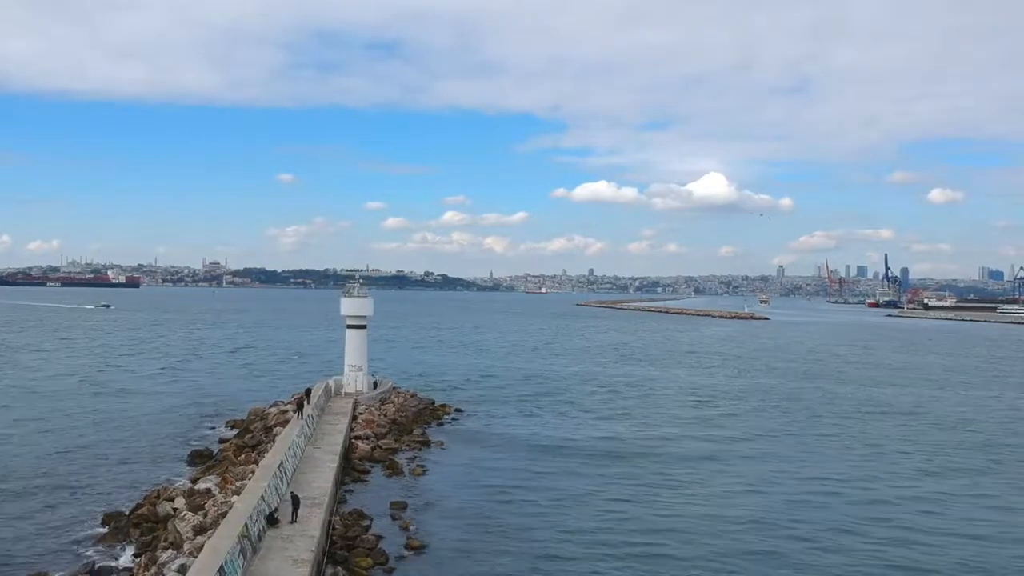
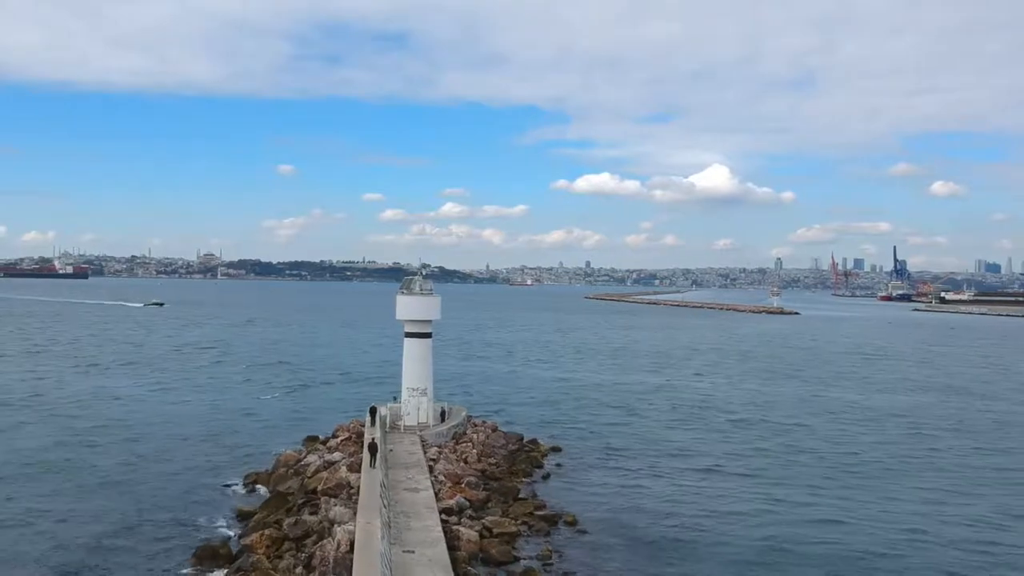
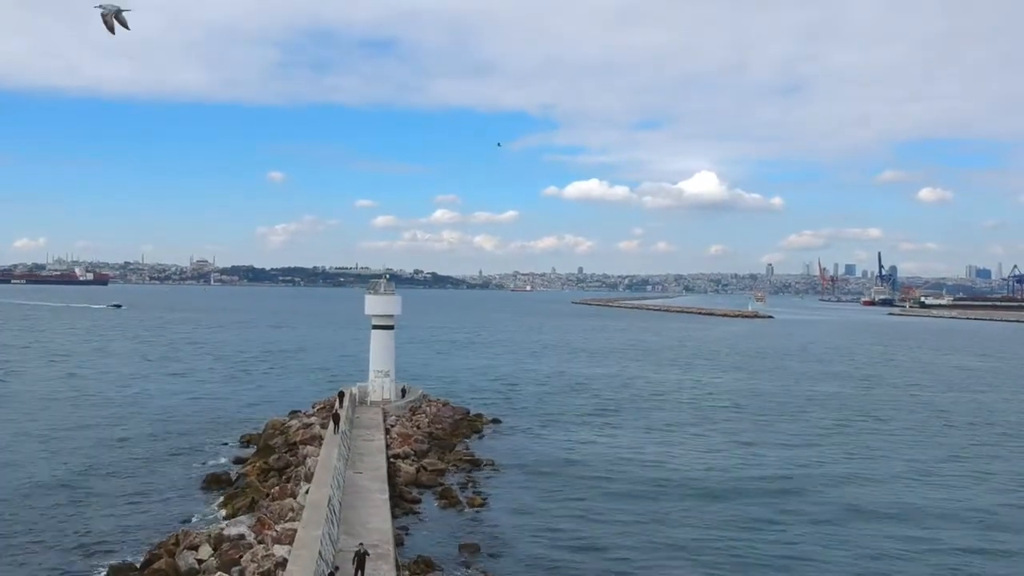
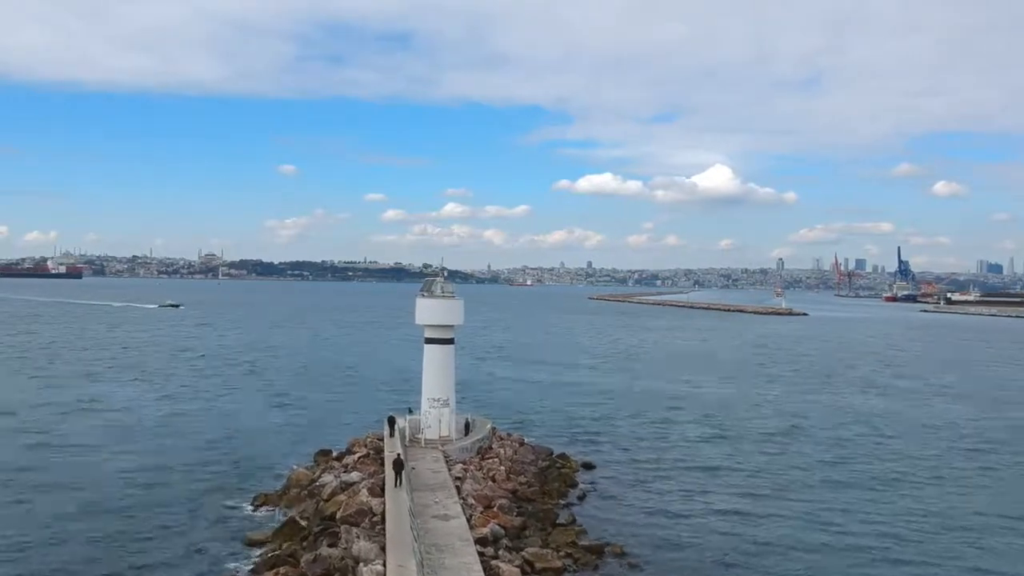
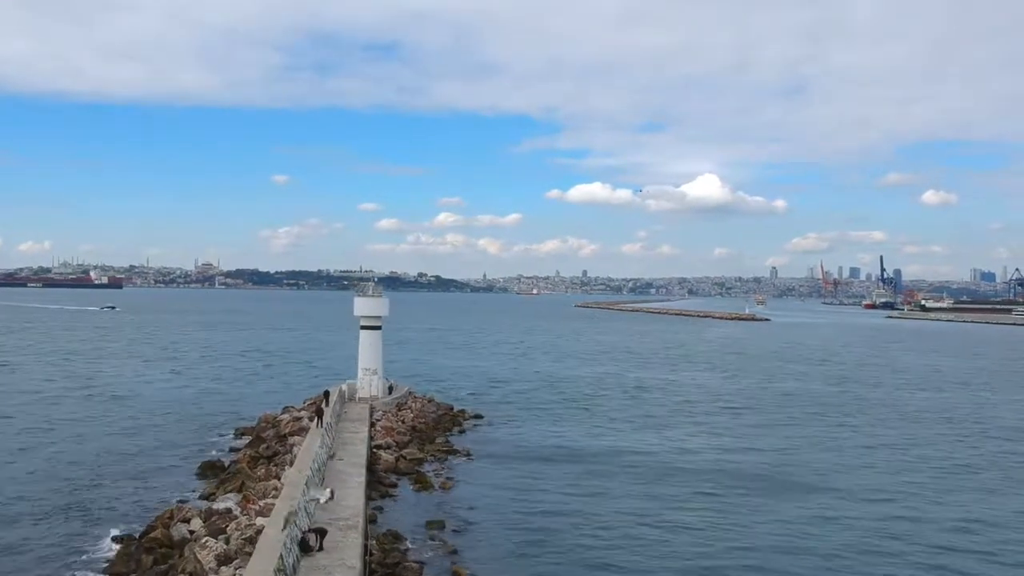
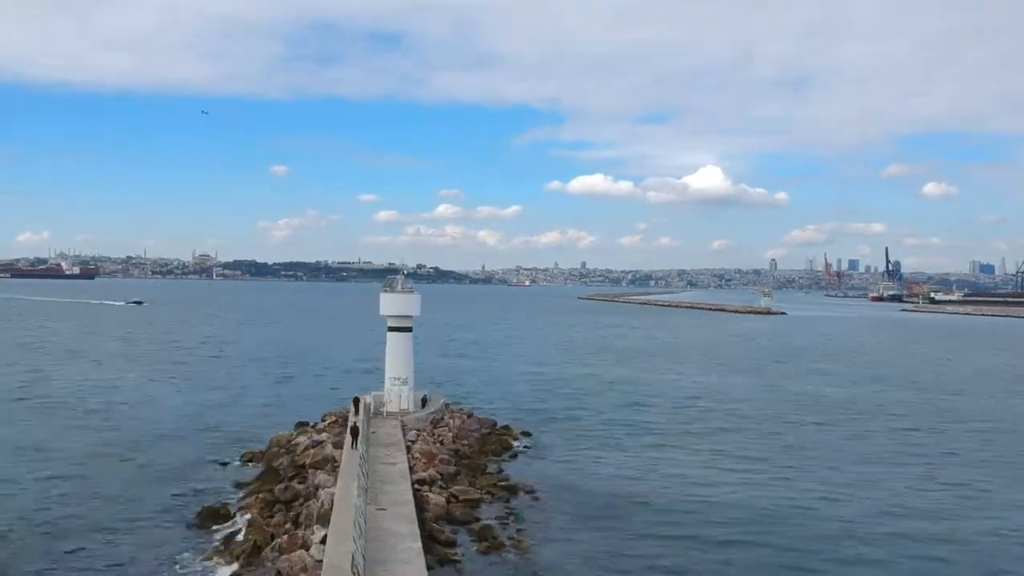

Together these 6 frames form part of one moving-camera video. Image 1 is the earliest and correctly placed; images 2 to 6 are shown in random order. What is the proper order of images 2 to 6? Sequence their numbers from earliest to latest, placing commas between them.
5, 3, 6, 2, 4
